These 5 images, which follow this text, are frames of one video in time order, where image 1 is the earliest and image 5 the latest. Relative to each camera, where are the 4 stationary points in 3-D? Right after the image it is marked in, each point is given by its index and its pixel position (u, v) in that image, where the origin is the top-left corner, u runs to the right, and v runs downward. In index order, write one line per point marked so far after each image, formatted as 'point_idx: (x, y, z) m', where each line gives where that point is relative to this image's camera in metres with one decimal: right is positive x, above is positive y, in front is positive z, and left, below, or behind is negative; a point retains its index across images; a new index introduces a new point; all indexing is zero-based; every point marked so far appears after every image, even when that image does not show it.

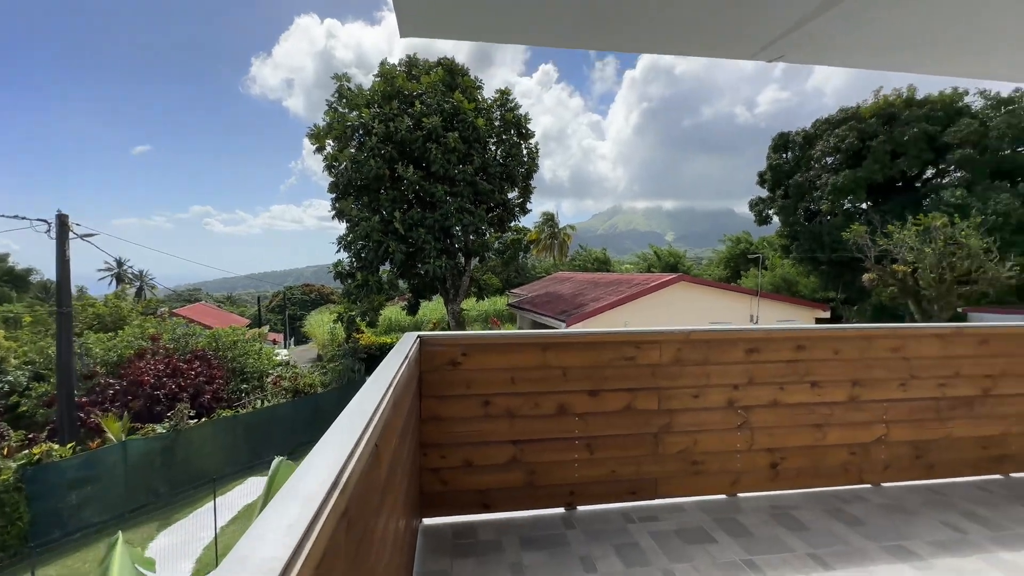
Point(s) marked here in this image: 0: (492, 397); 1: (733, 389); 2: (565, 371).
0: (-0.1, -0.5, +2.1) m
1: (+1.2, -0.5, +2.3) m
2: (+0.3, -0.4, +2.1) m
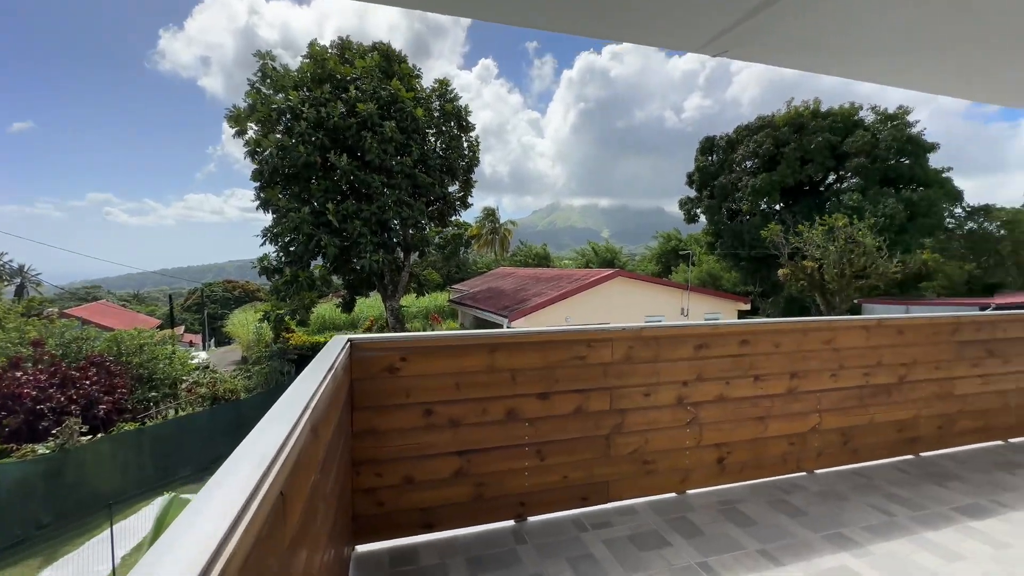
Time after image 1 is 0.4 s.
0: (-0.3, -0.5, +1.9) m
1: (+0.9, -0.5, +2.2) m
2: (0.0, -0.4, +2.0) m
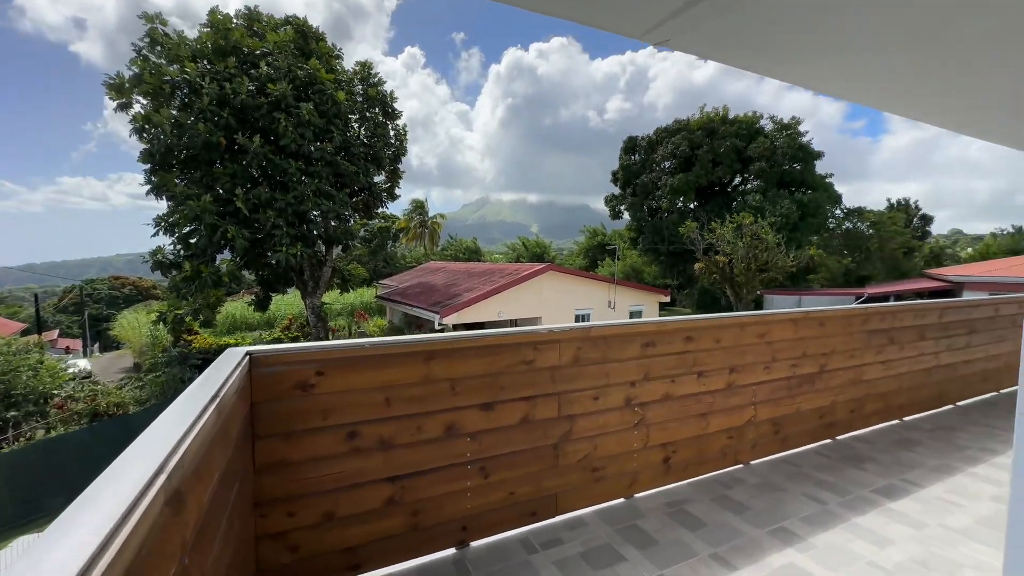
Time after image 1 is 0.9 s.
0: (-0.6, -0.5, +1.6) m
1: (+0.6, -0.5, +2.1) m
2: (-0.2, -0.4, +1.7) m
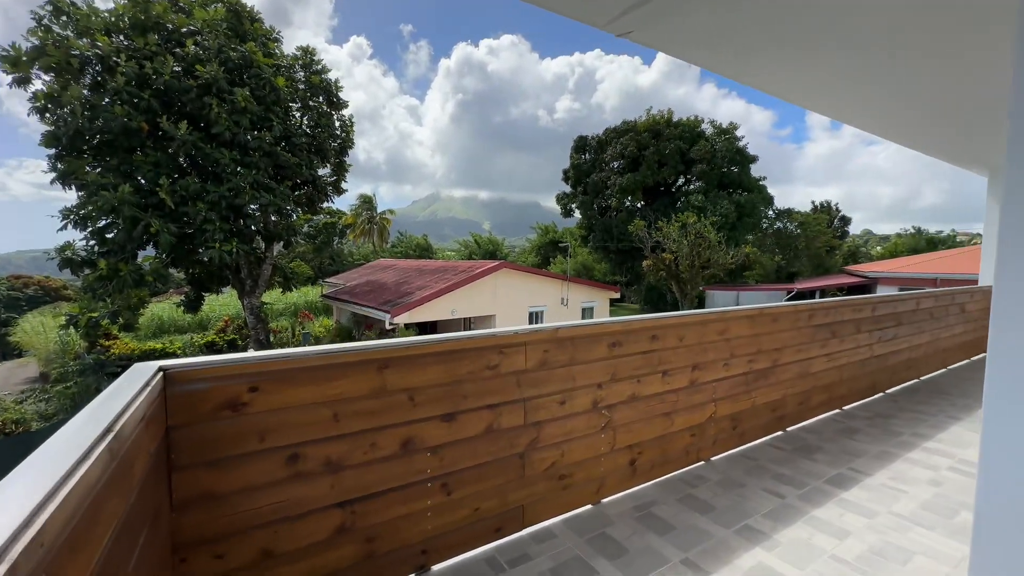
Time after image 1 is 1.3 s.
0: (-0.7, -0.5, +1.4) m
1: (+0.4, -0.5, +2.1) m
2: (-0.4, -0.4, +1.6) m
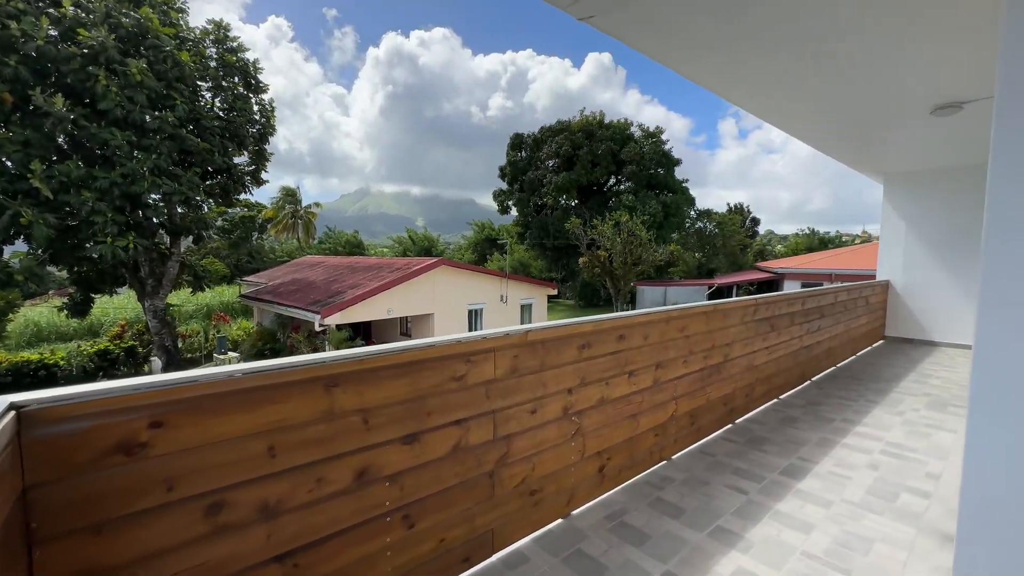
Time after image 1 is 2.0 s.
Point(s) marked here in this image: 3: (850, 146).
0: (-0.7, -0.5, +1.1) m
1: (+0.2, -0.5, +1.9) m
2: (-0.4, -0.4, +1.3) m
3: (+3.8, +1.6, +4.8) m
